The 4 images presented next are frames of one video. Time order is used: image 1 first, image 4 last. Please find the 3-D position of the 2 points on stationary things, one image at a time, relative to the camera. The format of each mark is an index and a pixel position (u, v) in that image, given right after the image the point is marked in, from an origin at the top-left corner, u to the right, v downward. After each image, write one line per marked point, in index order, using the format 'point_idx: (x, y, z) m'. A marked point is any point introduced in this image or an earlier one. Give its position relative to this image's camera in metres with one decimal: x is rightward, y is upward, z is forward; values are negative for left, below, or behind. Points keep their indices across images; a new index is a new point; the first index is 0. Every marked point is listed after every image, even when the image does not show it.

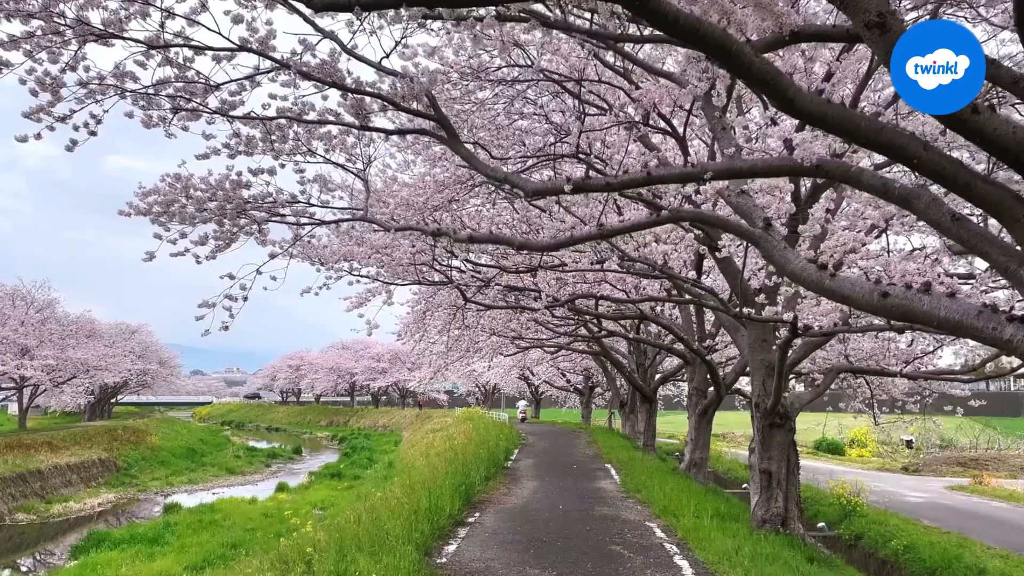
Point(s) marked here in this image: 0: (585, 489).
0: (+0.8, -2.2, +10.6) m
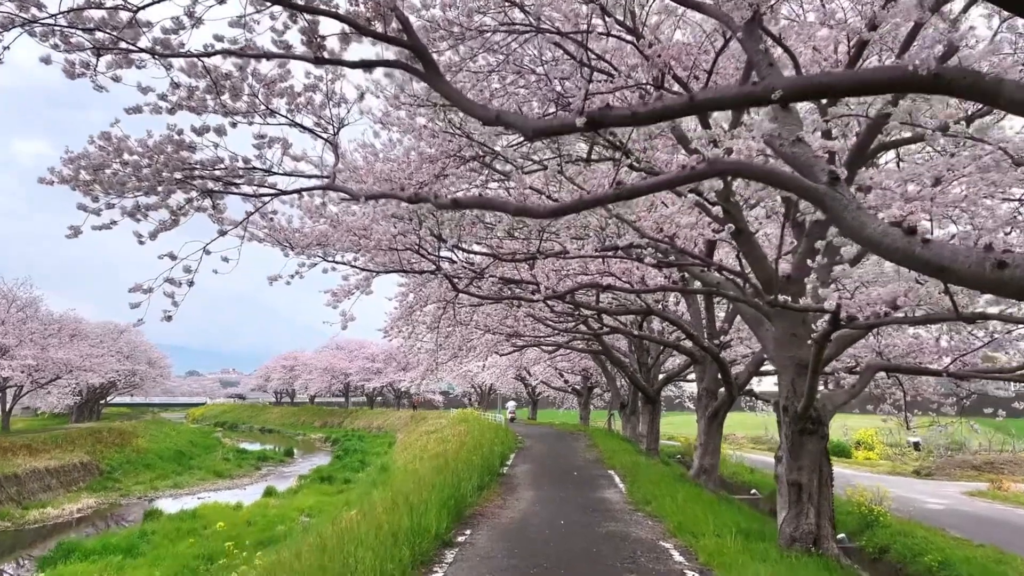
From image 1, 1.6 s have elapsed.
0: (+0.8, -2.1, +9.7) m
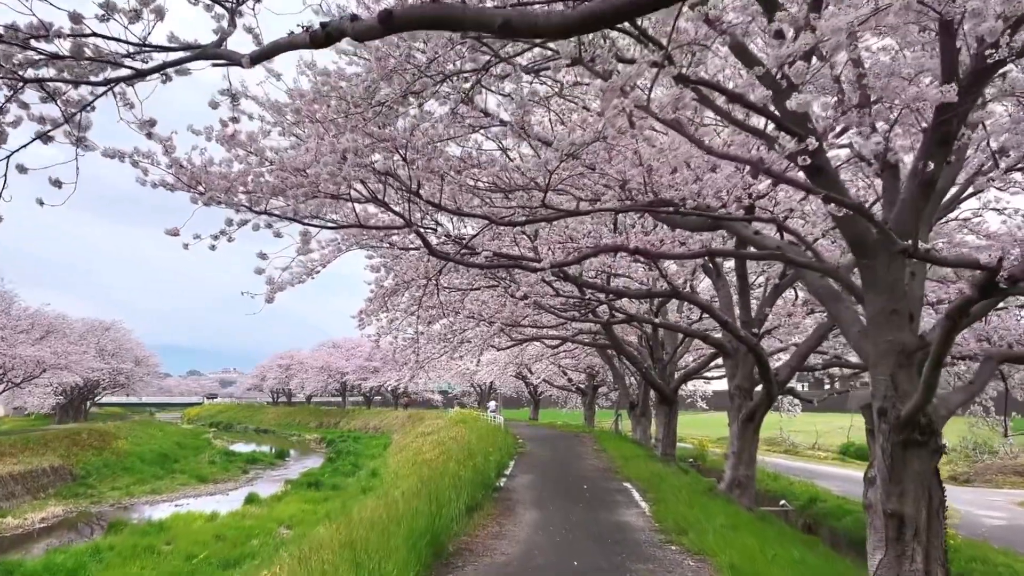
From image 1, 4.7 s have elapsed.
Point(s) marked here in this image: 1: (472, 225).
0: (+0.7, -1.9, +7.8) m
1: (-0.3, +0.6, +8.1) m
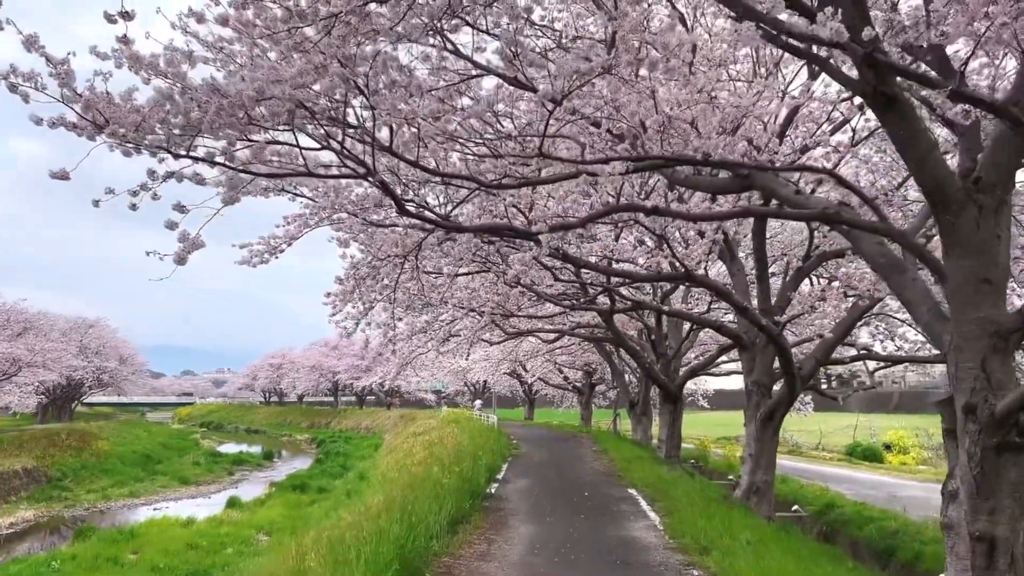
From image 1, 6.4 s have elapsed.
0: (+0.7, -1.8, +6.7) m
1: (-0.4, +0.7, +7.0) m
